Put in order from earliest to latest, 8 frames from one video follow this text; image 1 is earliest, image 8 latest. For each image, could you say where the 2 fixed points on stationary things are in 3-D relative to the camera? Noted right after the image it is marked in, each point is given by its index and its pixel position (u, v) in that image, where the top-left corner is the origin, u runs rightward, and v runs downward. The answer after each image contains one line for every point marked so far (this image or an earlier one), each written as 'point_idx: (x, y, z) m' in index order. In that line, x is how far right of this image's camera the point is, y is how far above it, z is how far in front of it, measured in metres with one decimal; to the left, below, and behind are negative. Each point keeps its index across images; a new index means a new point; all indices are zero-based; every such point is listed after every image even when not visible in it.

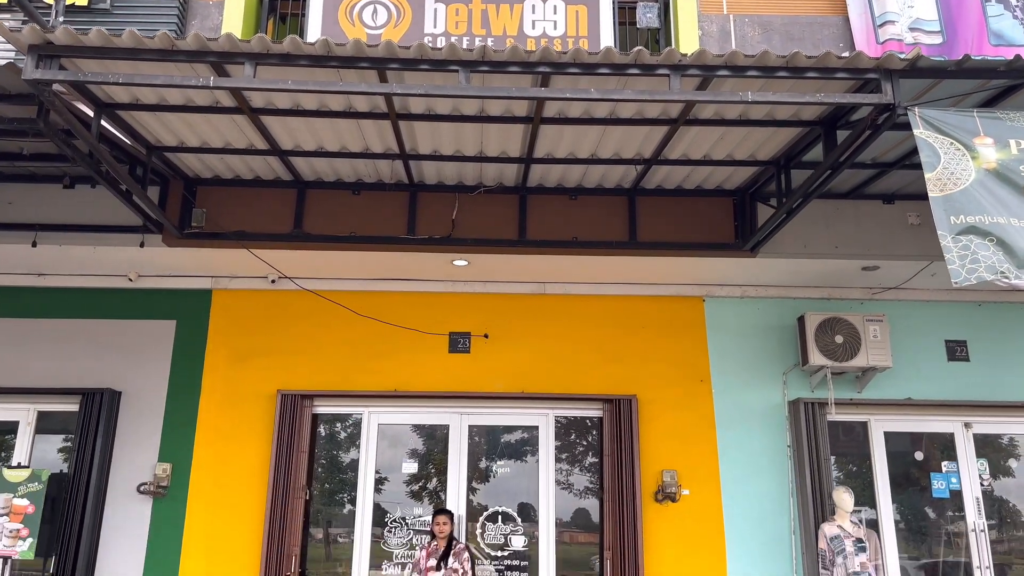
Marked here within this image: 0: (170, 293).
0: (-3.0, 0.0, +7.2) m
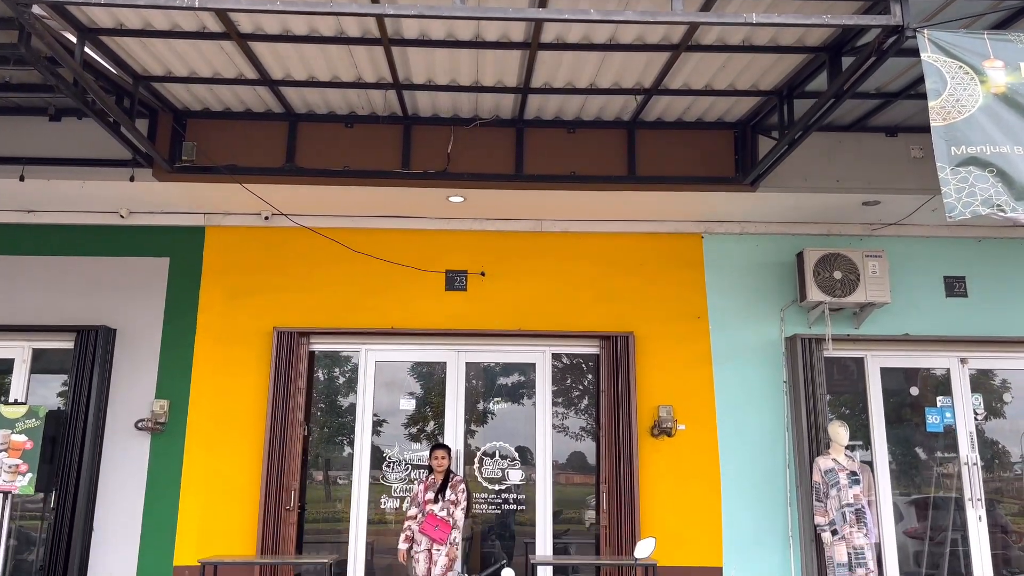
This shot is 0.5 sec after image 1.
0: (-3.0, +0.5, +7.1) m
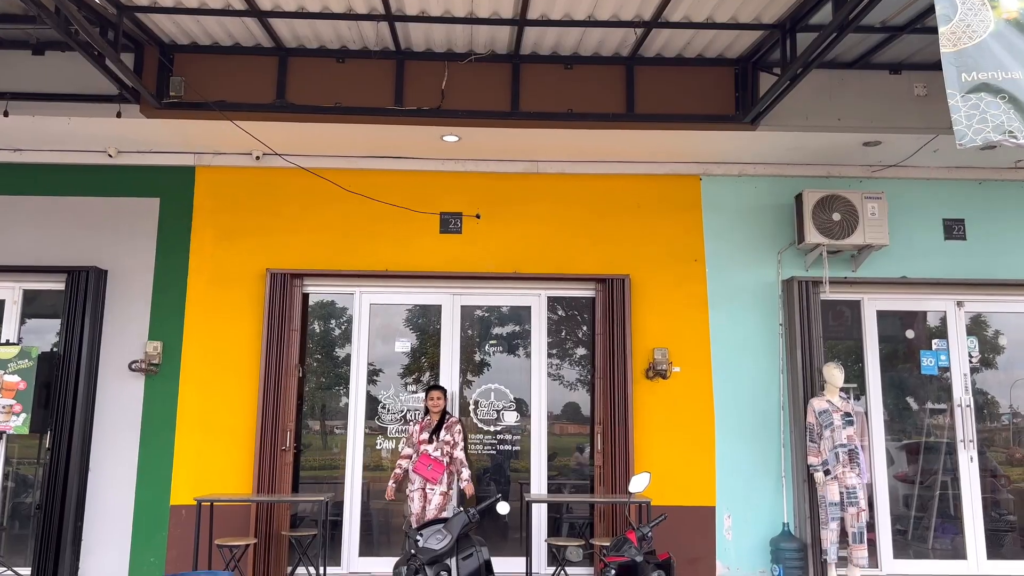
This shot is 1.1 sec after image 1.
0: (-3.1, +1.0, +7.0) m
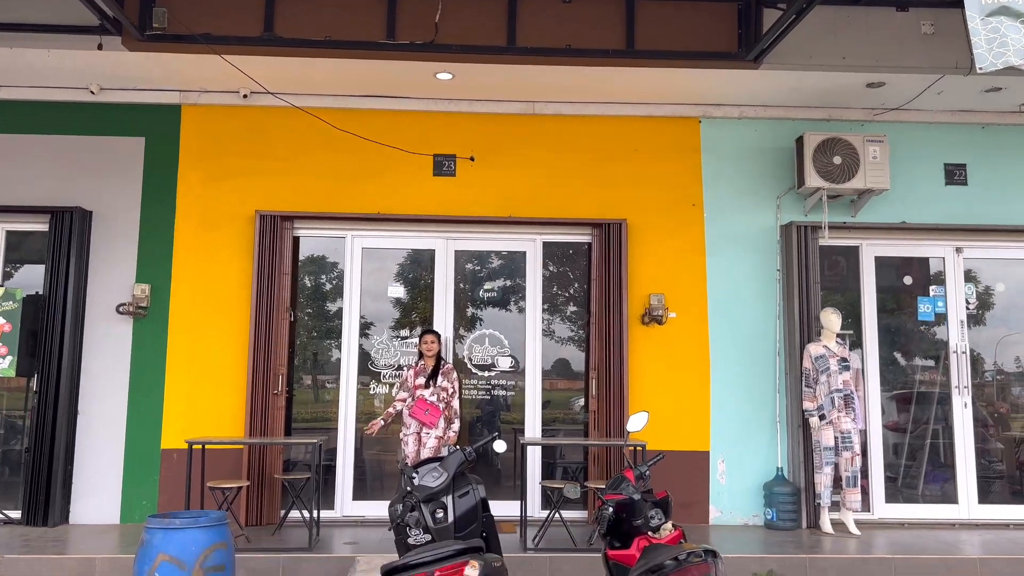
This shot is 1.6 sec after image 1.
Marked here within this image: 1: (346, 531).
0: (-3.1, +1.5, +6.8) m
1: (-1.3, -1.9, +6.3) m
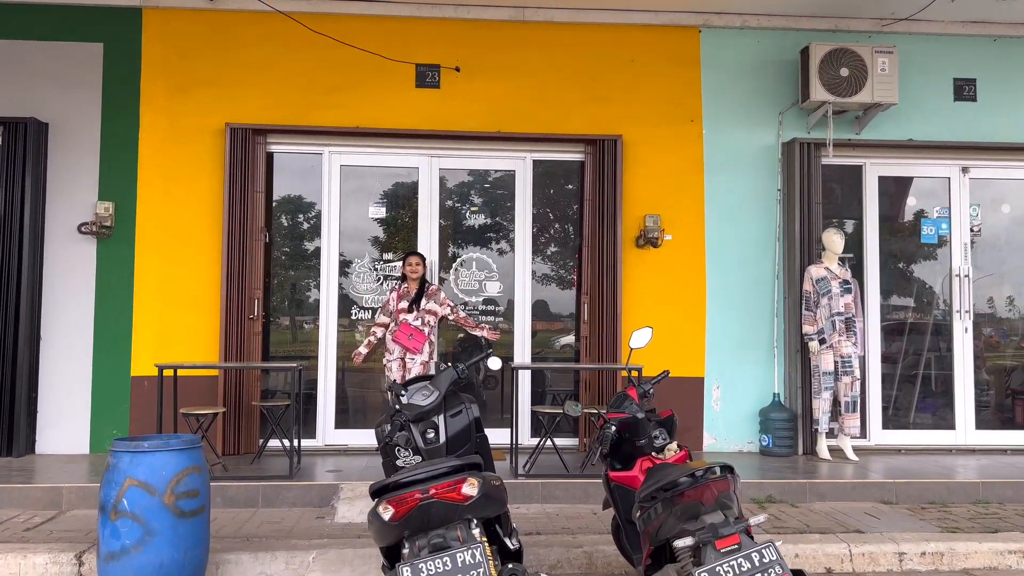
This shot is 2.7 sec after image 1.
0: (-3.2, +2.1, +6.3) m
1: (-1.4, -1.3, +6.1) m
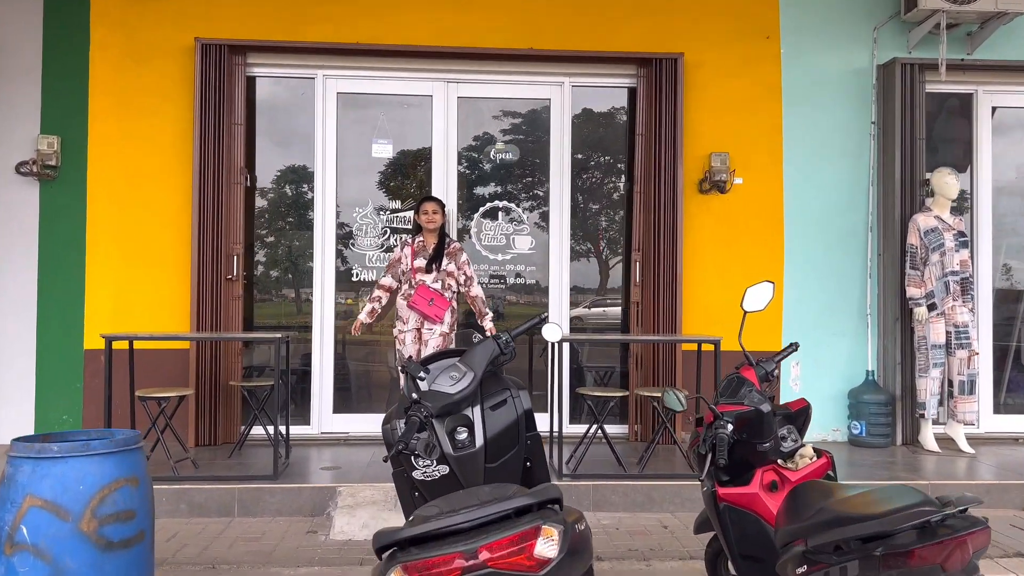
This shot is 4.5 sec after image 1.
0: (-3.0, +2.4, +5.1) m
1: (-1.1, -1.0, +5.0) m
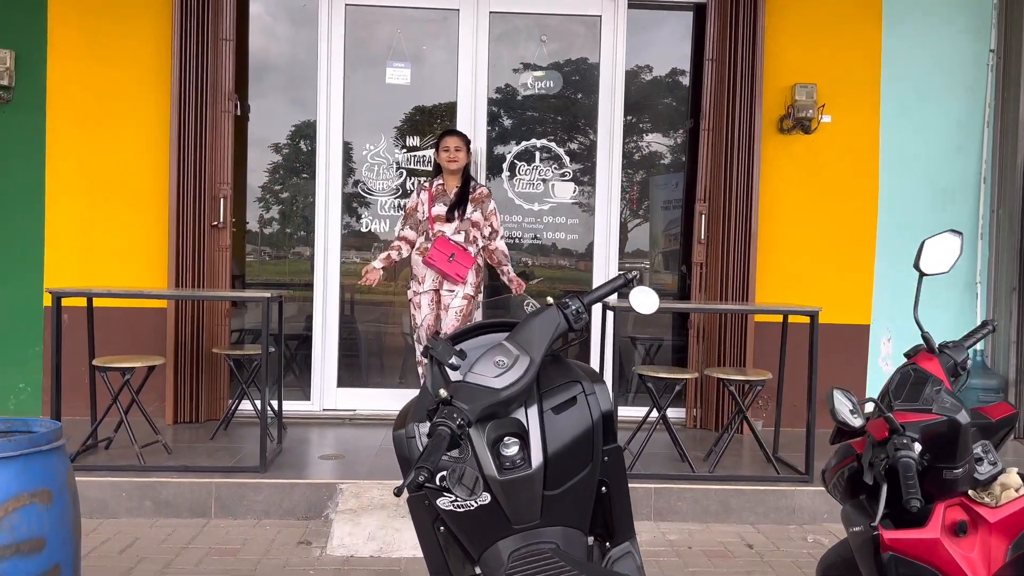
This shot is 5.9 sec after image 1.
0: (-2.7, +2.7, +4.2) m
1: (-1.0, -0.7, +4.2) m
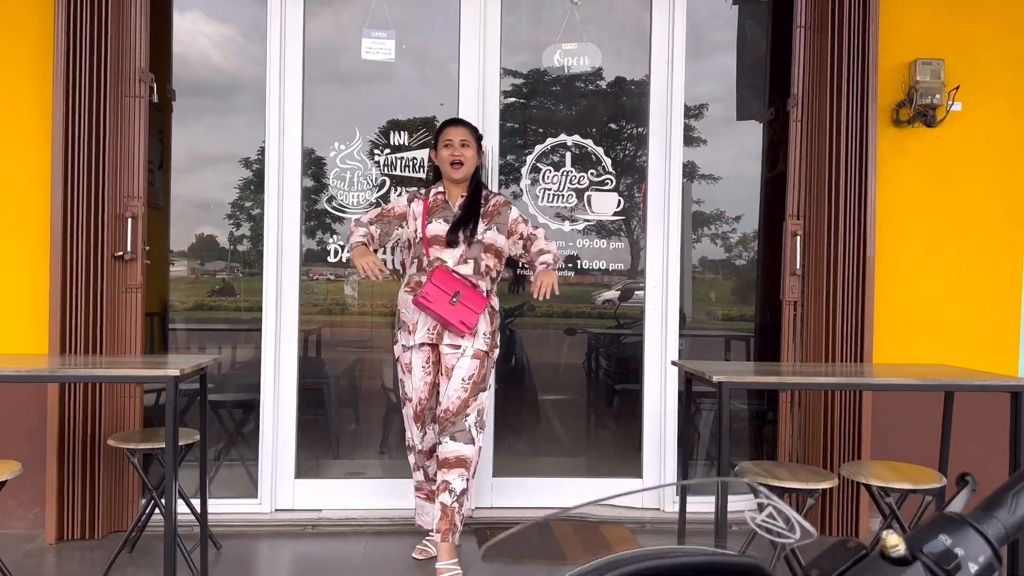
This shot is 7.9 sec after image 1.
0: (-2.7, +2.5, +2.9) m
1: (-0.8, -0.9, +3.0) m
